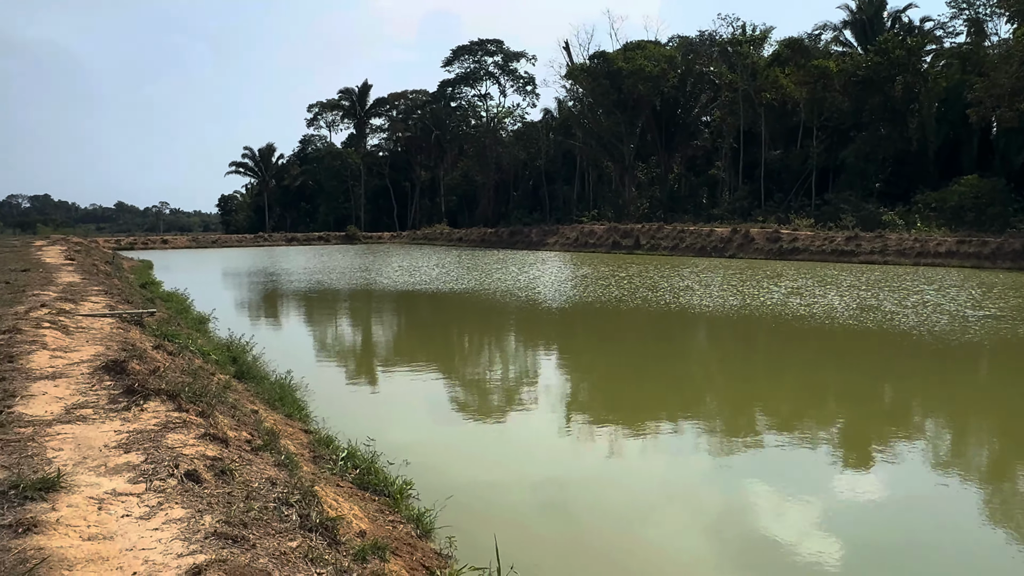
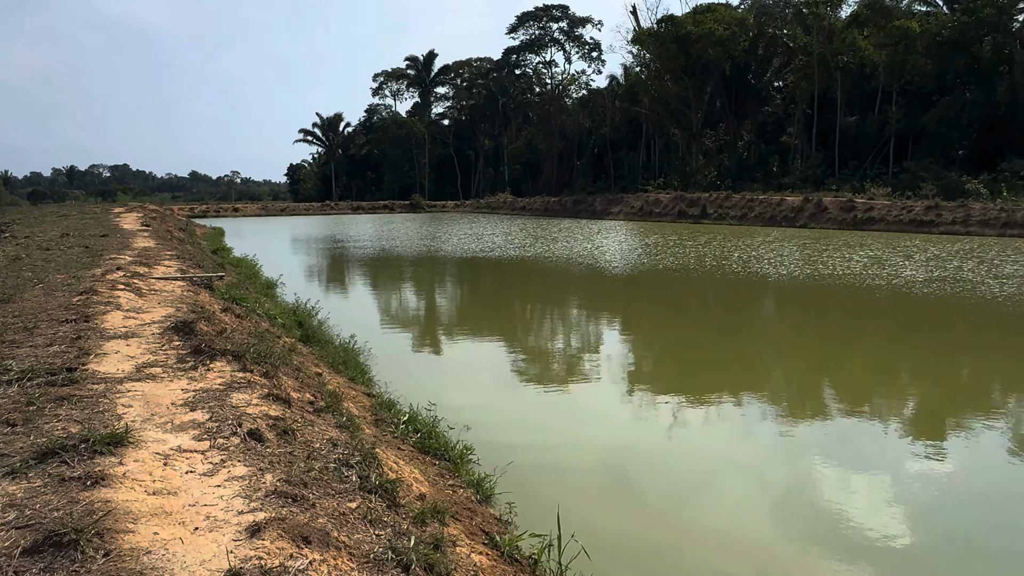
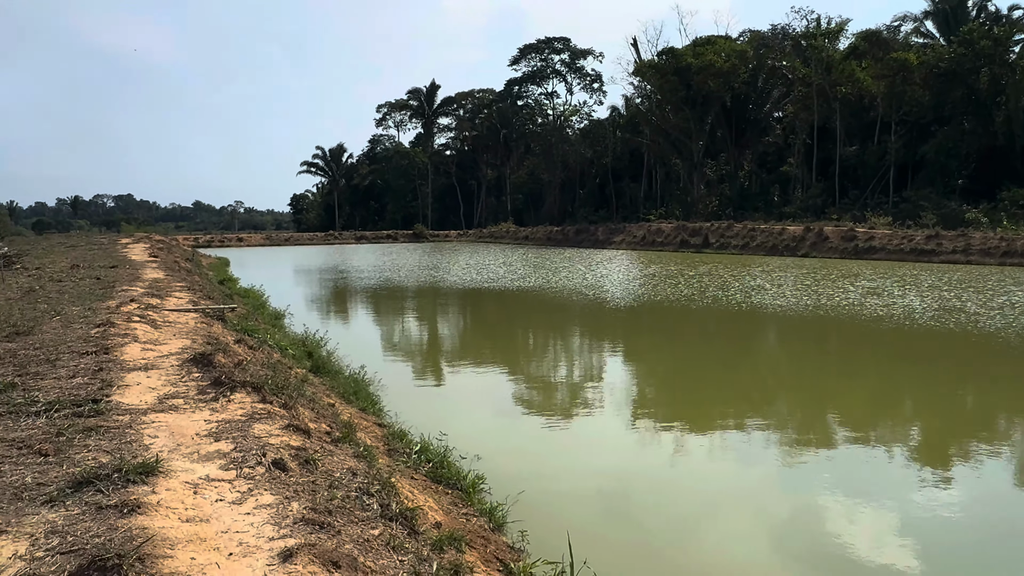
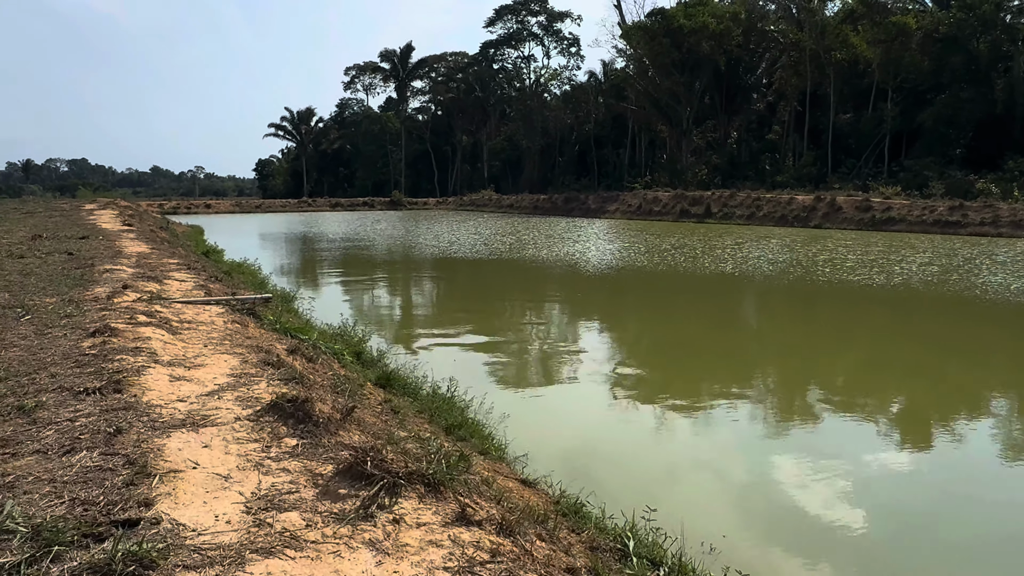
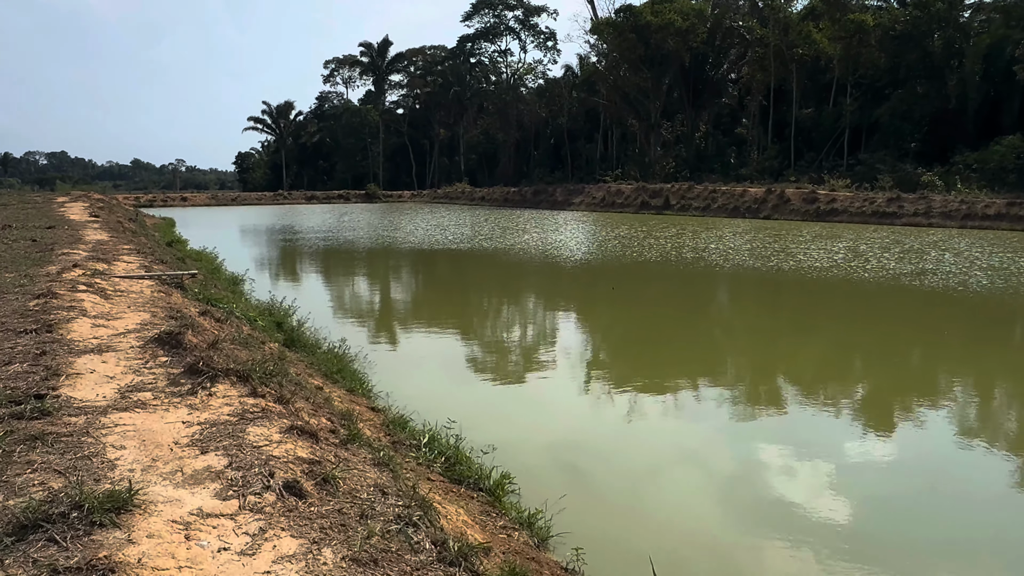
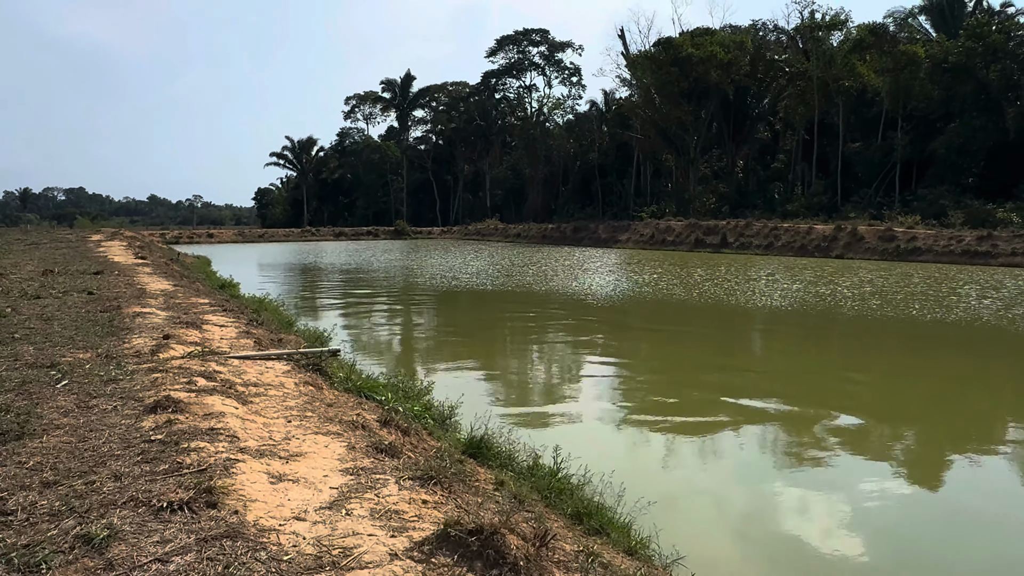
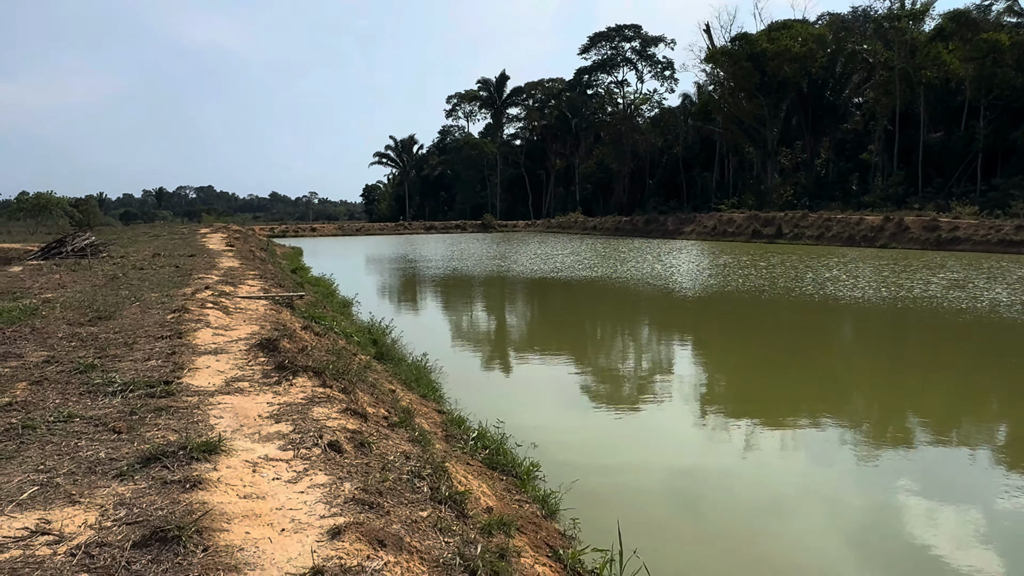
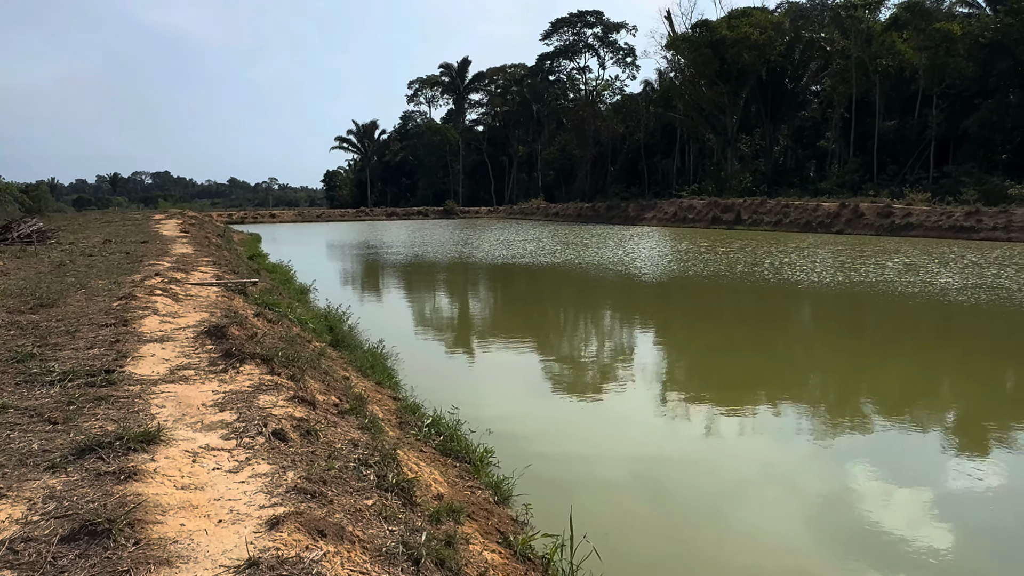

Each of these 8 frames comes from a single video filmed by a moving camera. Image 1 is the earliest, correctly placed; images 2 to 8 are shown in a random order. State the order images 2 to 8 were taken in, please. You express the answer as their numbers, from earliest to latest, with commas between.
3, 7, 8, 2, 5, 4, 6
